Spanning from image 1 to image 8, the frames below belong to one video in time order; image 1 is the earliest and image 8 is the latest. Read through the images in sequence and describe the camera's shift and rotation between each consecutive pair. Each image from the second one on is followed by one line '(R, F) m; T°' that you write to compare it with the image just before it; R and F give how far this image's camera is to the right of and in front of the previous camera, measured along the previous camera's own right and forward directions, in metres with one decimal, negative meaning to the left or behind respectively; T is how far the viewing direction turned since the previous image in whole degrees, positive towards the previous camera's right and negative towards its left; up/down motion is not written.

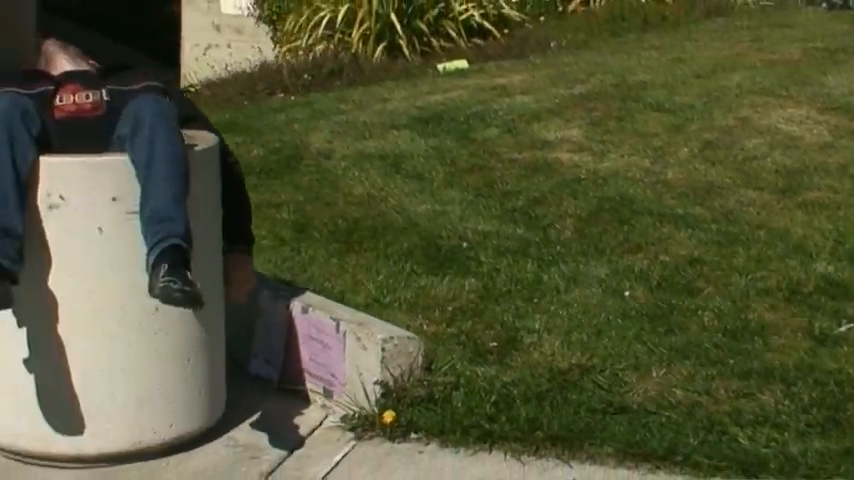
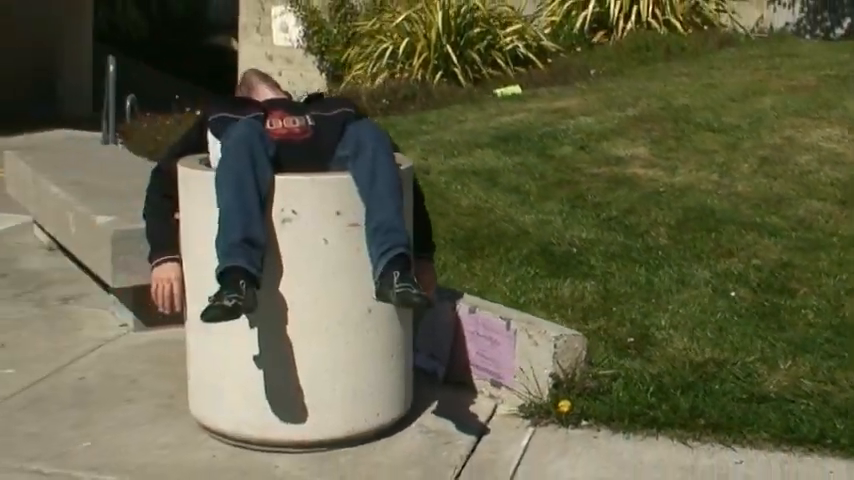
(-0.9, -0.4) m; +2°
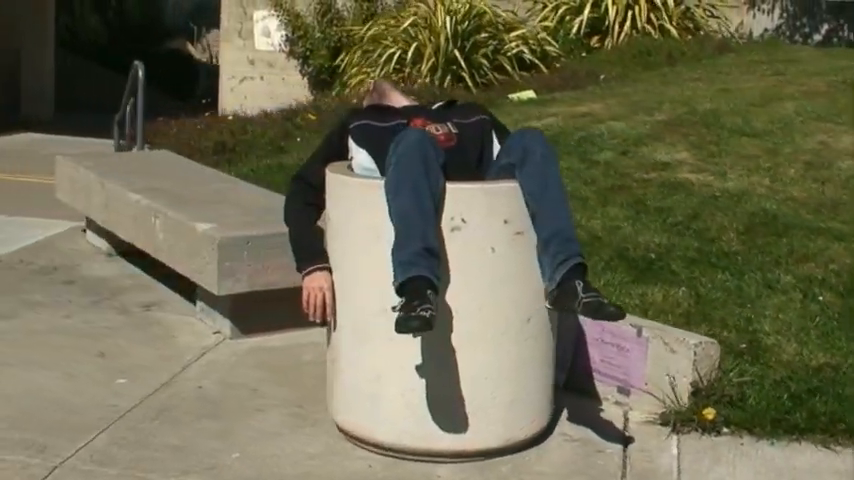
(-0.8, +0.1) m; +3°
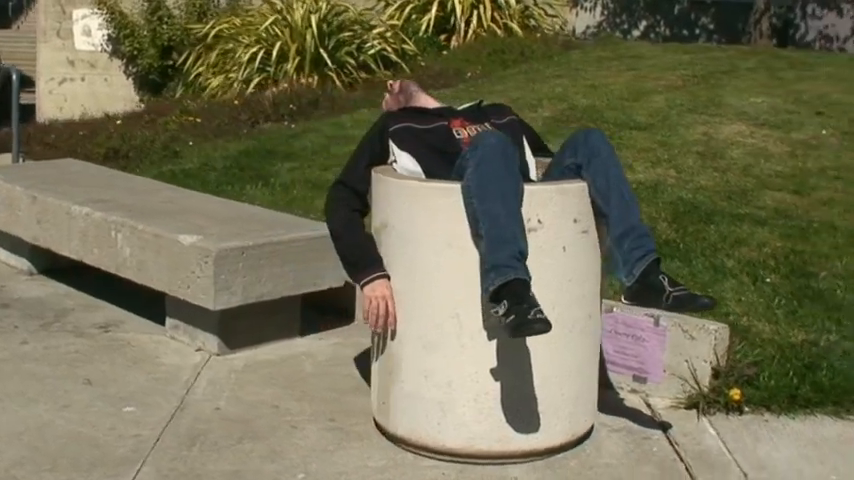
(-1.0, +0.1) m; +11°
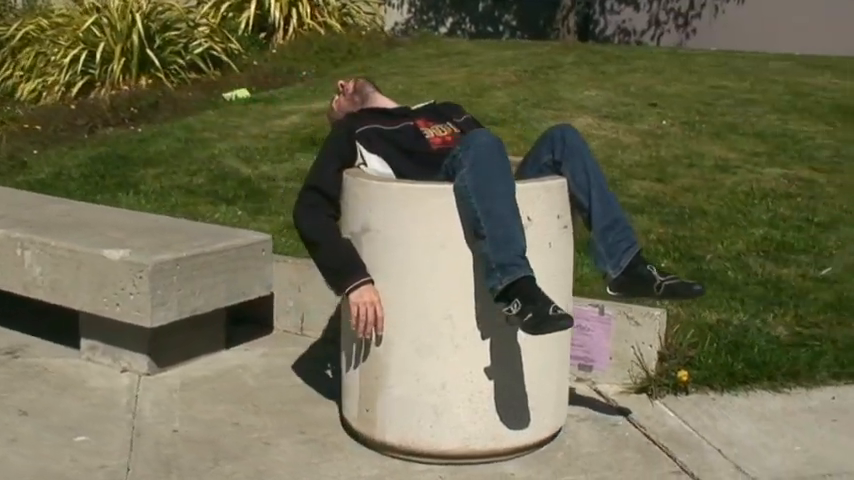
(-0.8, +0.1) m; +12°
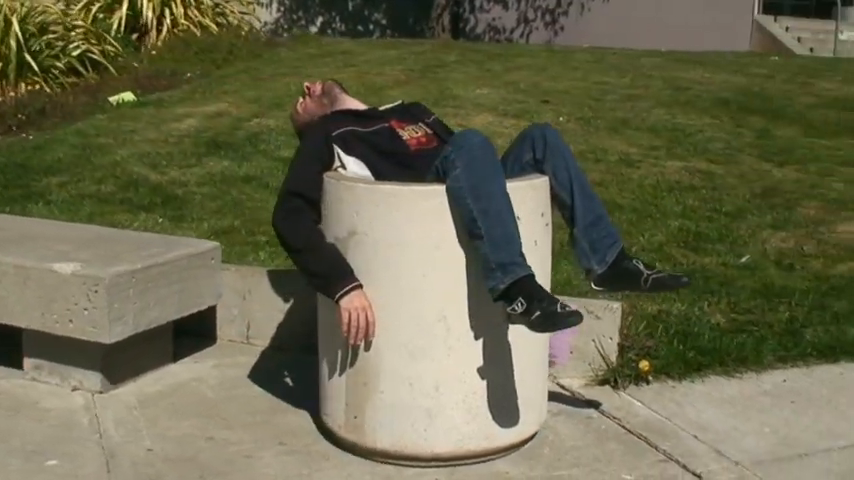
(-0.5, +0.1) m; +8°
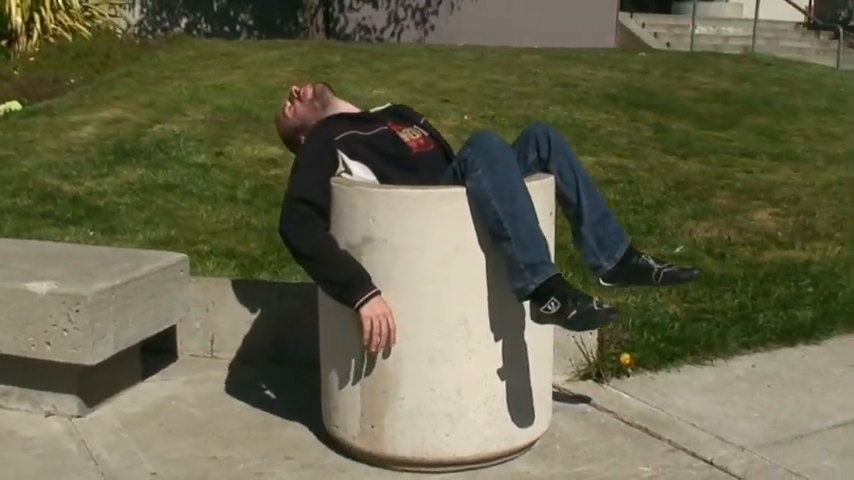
(-0.6, +0.1) m; +8°
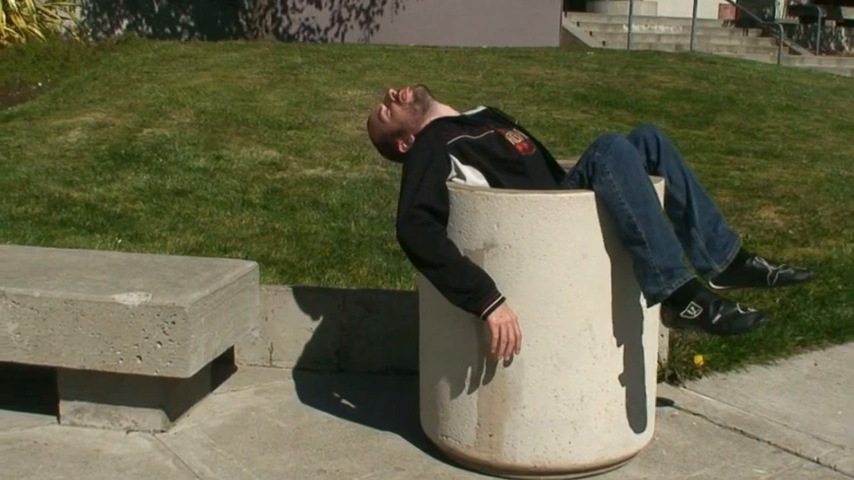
(-0.7, +0.1) m; +4°
